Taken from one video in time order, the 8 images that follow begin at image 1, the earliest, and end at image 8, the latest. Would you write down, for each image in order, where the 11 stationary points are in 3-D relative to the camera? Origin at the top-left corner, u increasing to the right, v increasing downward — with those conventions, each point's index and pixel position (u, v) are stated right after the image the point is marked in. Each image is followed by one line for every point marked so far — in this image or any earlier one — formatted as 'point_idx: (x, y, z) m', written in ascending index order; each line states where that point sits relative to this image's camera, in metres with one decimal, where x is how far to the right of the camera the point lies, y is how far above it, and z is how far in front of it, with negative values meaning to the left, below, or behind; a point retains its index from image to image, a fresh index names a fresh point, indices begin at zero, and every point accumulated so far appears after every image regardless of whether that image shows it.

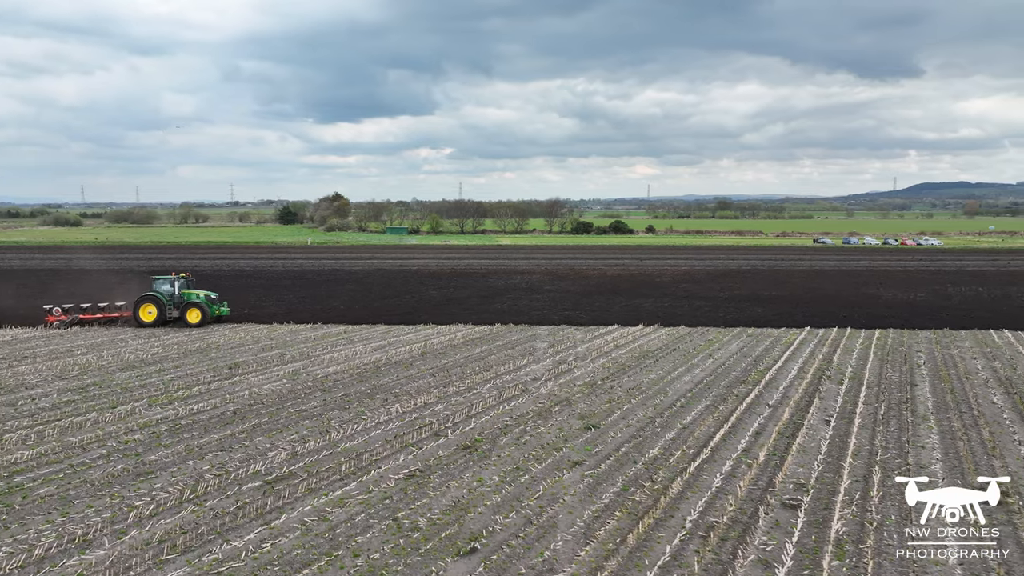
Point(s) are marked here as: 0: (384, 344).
0: (-3.2, -1.5, +17.6) m
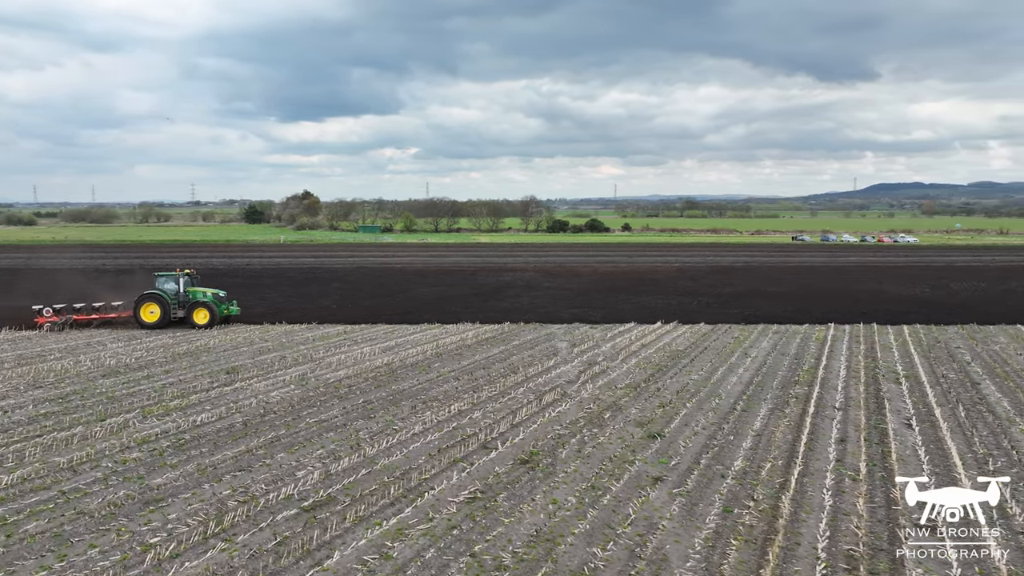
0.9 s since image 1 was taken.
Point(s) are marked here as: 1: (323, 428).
0: (-2.8, -1.4, +16.2) m
1: (-2.7, -2.0, +10.0) m
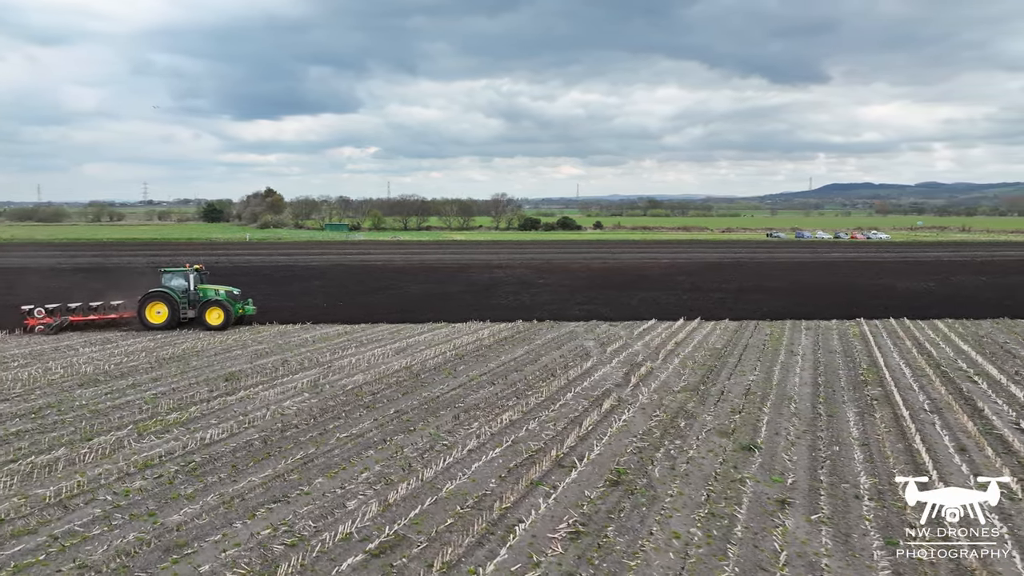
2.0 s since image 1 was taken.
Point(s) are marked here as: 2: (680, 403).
0: (-2.3, -1.3, +14.7) m
1: (-1.9, -1.9, +8.5) m
2: (+2.5, -1.7, +10.4) m
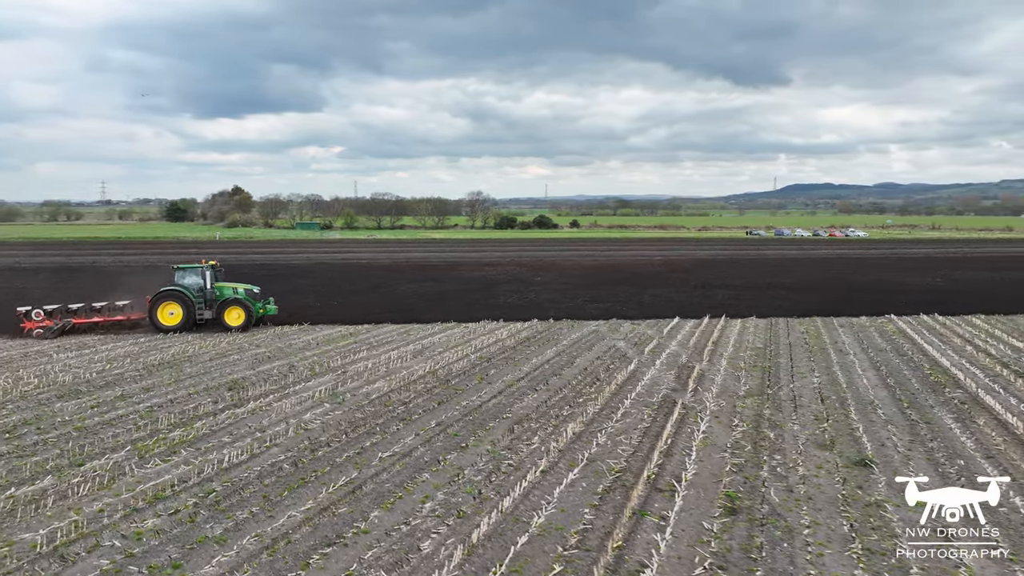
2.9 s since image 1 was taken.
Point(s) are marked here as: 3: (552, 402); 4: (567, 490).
0: (-1.8, -1.2, +13.4) m
1: (-1.1, -1.9, +7.2) m
2: (+3.2, -1.6, +9.2) m
3: (+0.6, -1.6, +9.6) m
4: (+0.5, -1.9, +6.6) m
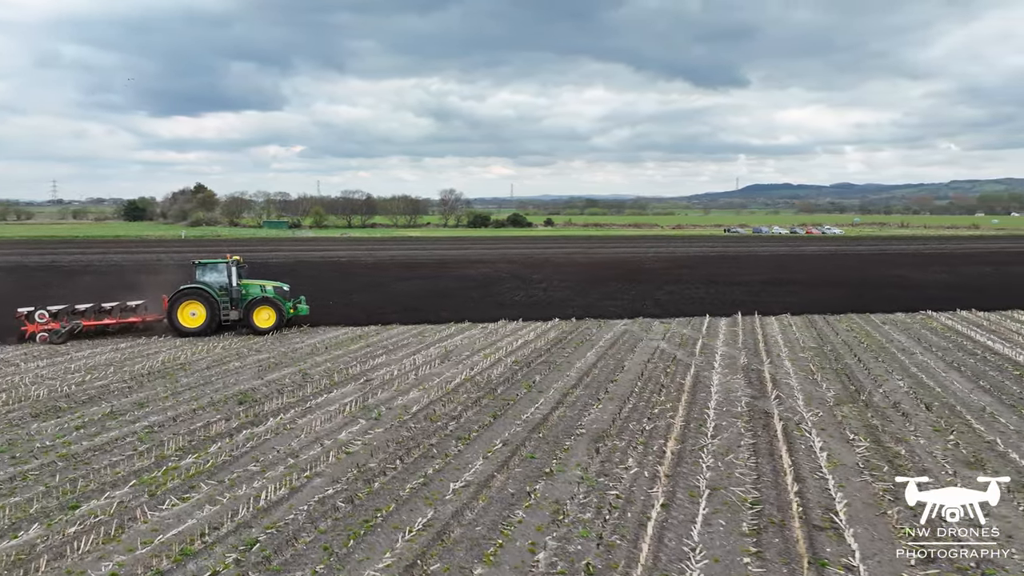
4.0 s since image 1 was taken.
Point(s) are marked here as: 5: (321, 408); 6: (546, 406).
0: (-1.1, -1.1, +12.0) m
1: (-0.1, -1.8, +5.8) m
2: (+4.1, -1.5, +8.1) m
3: (+1.4, -1.5, +8.3) m
4: (+1.5, -1.8, +5.3) m
5: (-2.4, -1.5, +8.8) m
6: (+0.4, -1.5, +8.7) m
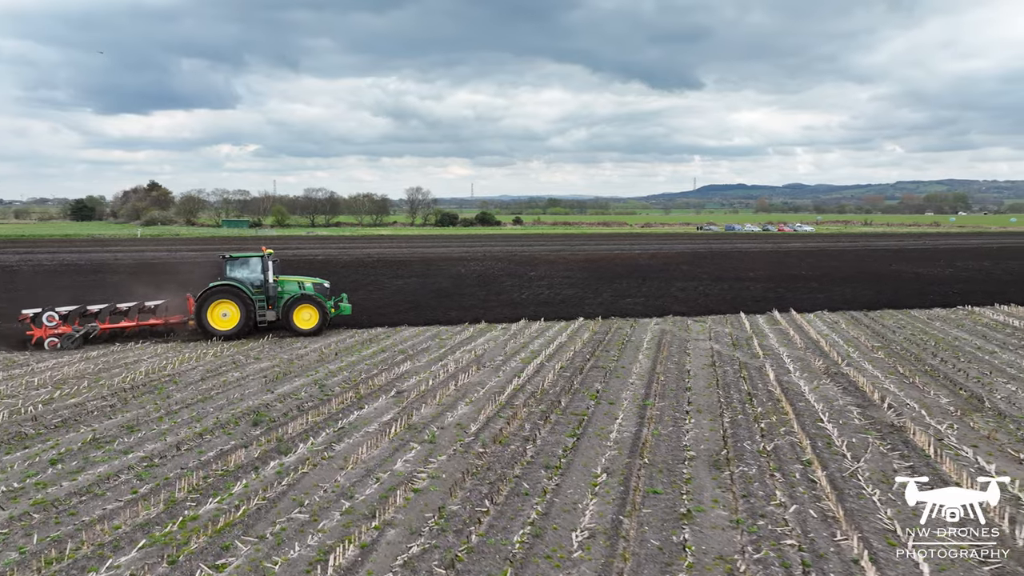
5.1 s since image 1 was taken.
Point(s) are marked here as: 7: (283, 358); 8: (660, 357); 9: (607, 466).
0: (-0.5, -1.1, +10.5) m
1: (+0.9, -1.7, +4.4) m
2: (+4.9, -1.4, +6.9) m
3: (+2.2, -1.4, +6.9) m
4: (+2.5, -1.8, +3.9) m
5: (-1.6, -1.4, +7.2) m
6: (+1.2, -1.4, +7.3) m
7: (-3.5, -1.1, +10.6) m
8: (+2.3, -1.0, +10.6) m
9: (+0.8, -1.6, +6.1) m
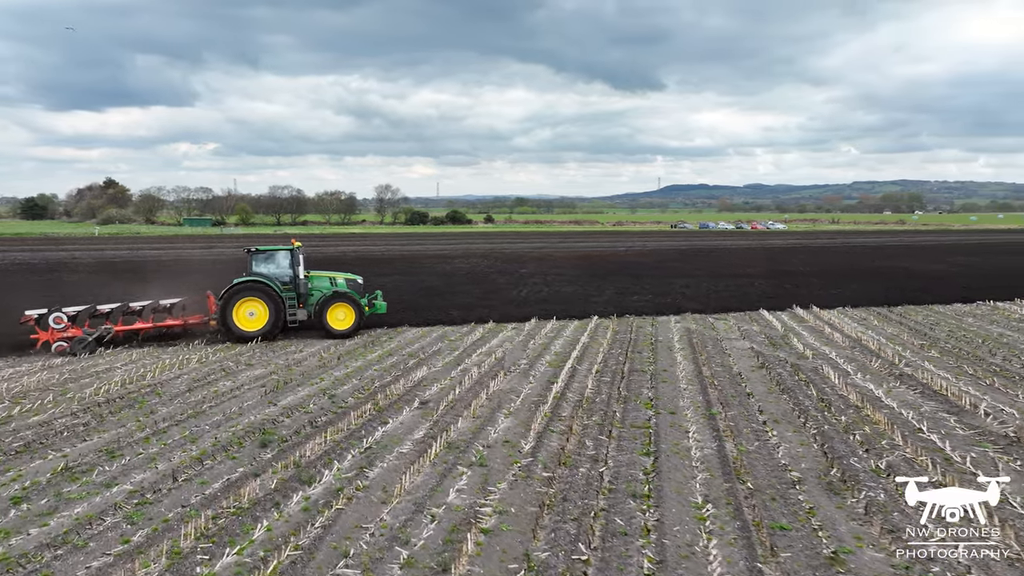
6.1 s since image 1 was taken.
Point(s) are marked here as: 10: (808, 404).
0: (-0.2, -1.0, +9.4) m
1: (+1.5, -1.7, +3.3) m
2: (+5.4, -1.3, +6.0) m
3: (+2.8, -1.4, +6.0) m
4: (+3.2, -1.7, +3.0) m
5: (-1.1, -1.4, +6.0) m
6: (+1.8, -1.3, +6.3) m
7: (-3.1, -1.0, +9.3) m
8: (+2.6, -1.0, +9.6) m
9: (+1.4, -1.5, +5.1) m
10: (+3.1, -1.2, +7.4) m
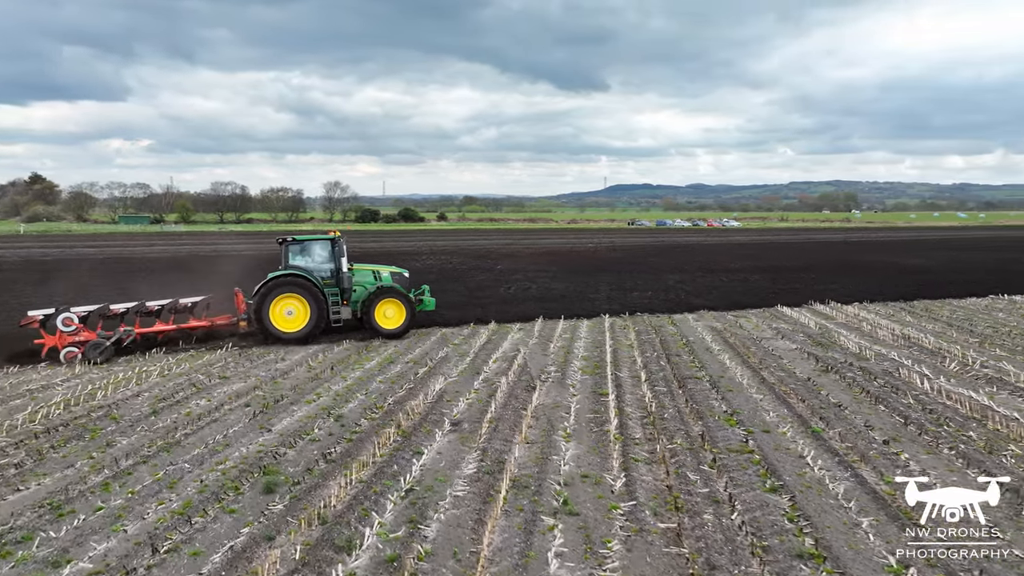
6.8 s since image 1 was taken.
0: (+0.2, -0.9, +8.0) m
1: (+2.3, -1.6, +2.1) m
2: (+6.0, -1.3, +5.1) m
3: (+3.3, -1.3, +4.8) m
4: (+4.0, -1.6, +1.8) m
5: (-0.5, -1.3, +4.6) m
6: (+2.3, -1.3, +5.1) m
7: (-2.8, -1.0, +7.7) m
8: (+2.9, -0.9, +8.4) m
9: (+2.0, -1.4, +3.8) m
10: (+3.6, -1.1, +6.2) m
